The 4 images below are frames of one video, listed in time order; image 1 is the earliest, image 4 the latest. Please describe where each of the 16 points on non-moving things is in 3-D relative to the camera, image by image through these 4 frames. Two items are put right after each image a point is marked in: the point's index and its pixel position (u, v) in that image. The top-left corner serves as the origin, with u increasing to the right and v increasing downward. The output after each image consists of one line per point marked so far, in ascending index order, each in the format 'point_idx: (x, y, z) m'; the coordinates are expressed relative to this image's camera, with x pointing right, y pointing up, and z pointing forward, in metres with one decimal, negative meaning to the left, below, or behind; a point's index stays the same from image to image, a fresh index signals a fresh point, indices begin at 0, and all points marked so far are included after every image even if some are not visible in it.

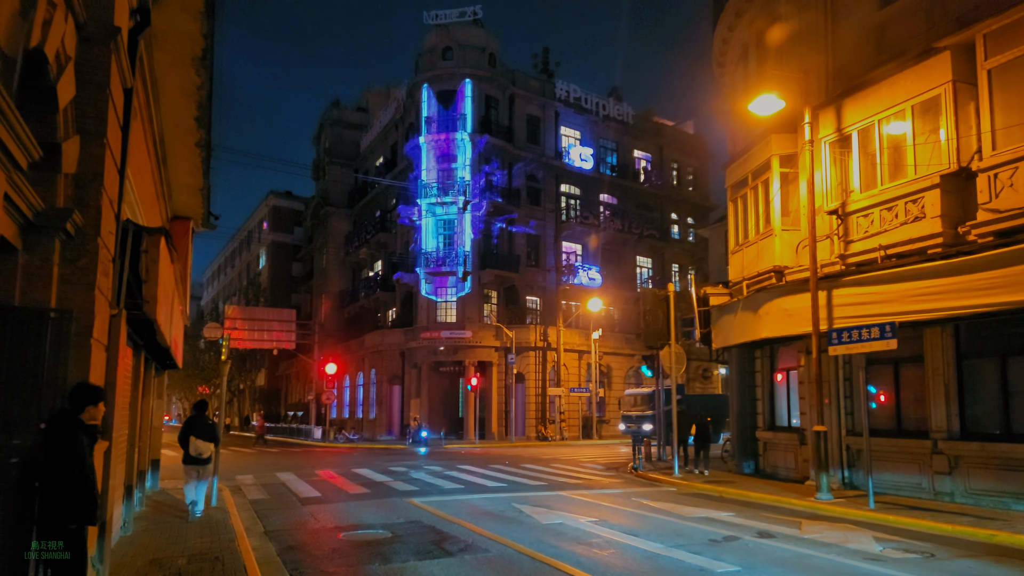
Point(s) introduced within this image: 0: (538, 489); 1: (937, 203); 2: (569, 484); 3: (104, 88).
0: (+0.6, -4.7, +16.7) m
1: (+7.4, +1.5, +12.3) m
2: (+1.5, -4.9, +17.9) m
3: (-3.7, +1.8, +6.3) m
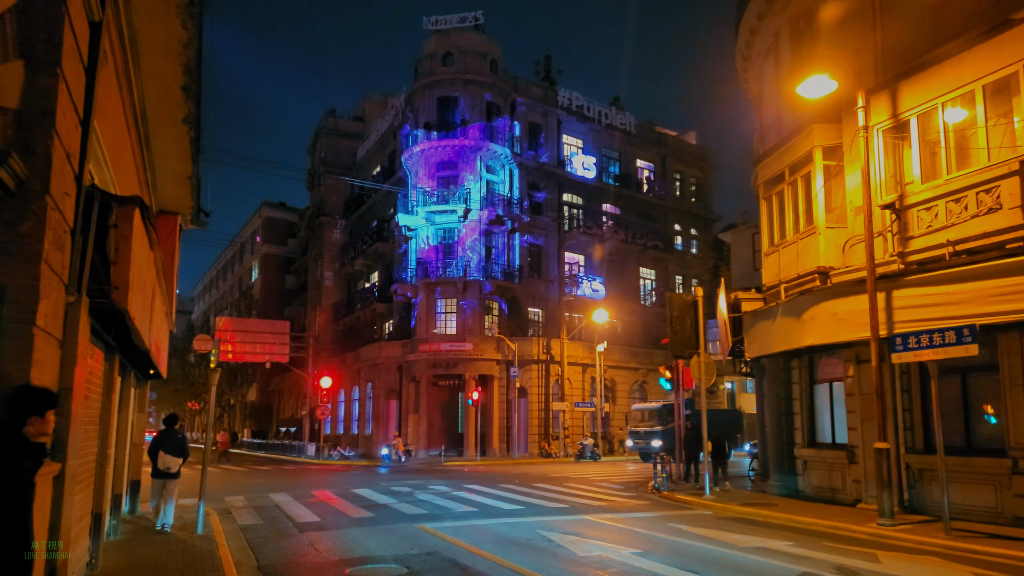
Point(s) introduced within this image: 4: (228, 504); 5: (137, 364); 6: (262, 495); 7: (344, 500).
0: (+1.0, -4.8, +15.2) m
1: (+7.8, +1.5, +11.0) m
2: (+1.9, -5.0, +16.3) m
3: (-3.1, +2.0, +4.9) m
4: (-7.0, -5.3, +17.5) m
5: (-6.3, -1.2, +11.9) m
6: (-6.8, -5.6, +19.3) m
7: (-4.3, -5.4, +18.1) m
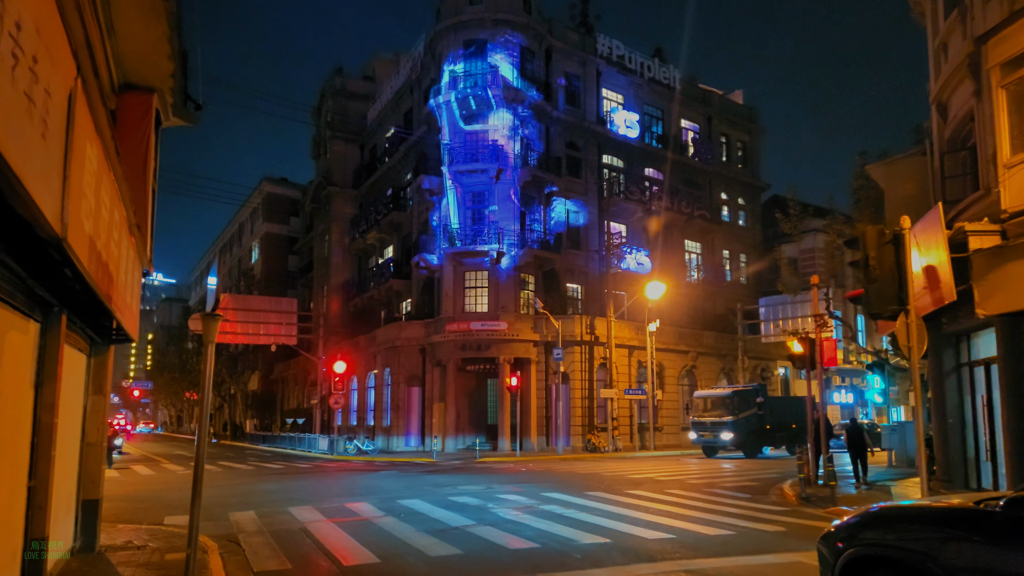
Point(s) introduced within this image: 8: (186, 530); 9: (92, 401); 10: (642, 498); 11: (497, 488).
0: (+3.2, -3.6, +10.0) m
1: (+10.0, +2.6, +5.8) m
2: (+4.0, -3.8, +11.1) m
3: (-1.0, +3.0, -0.4) m
4: (-4.8, -4.1, +12.3) m
5: (-4.1, -0.1, +6.7) m
6: (-4.6, -4.4, +14.1) m
7: (-2.1, -4.2, +12.9) m
8: (-5.2, -3.9, +11.2) m
9: (-5.6, -1.5, +9.5) m
10: (+3.0, -4.9, +16.4) m
11: (-0.5, -5.1, +17.9) m
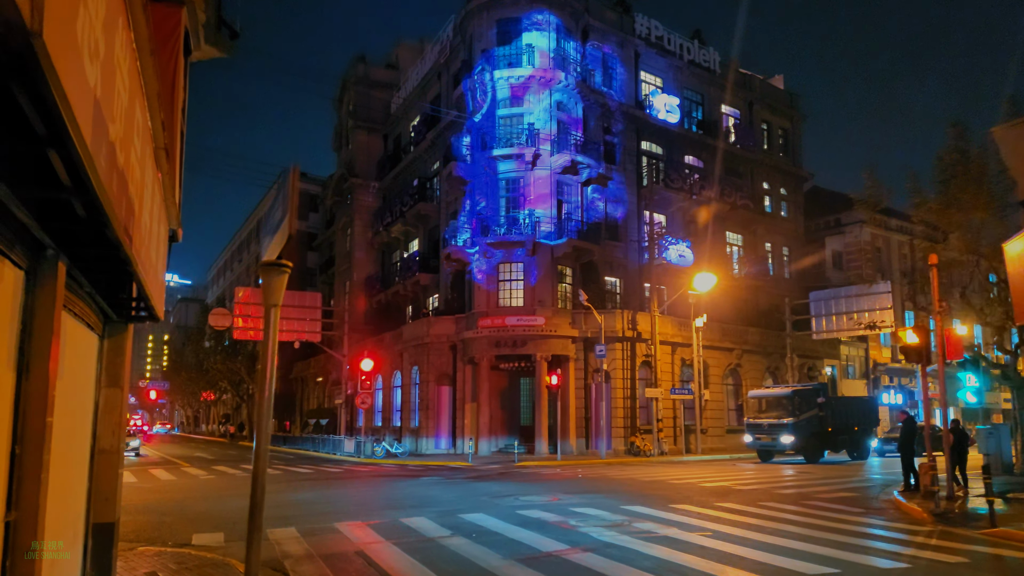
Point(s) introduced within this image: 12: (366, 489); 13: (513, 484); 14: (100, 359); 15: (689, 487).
0: (+4.6, -3.2, +7.8) m
1: (+11.3, +3.0, +3.4) m
2: (+5.5, -3.4, +8.9) m
3: (+0.3, +3.4, -2.6) m
4: (-3.4, -3.8, +10.1) m
5: (-2.8, +0.3, +4.5) m
6: (-3.2, -4.1, +12.0) m
7: (-0.6, -3.8, +10.8) m
8: (-3.8, -3.5, +9.1) m
9: (-4.2, -1.1, +7.4) m
10: (+4.5, -4.5, +14.2) m
11: (+1.0, -4.7, +15.7) m
12: (-3.9, -5.3, +18.7) m
13: (0.0, -5.4, +19.6) m
14: (-4.3, -0.8, +7.4) m
15: (+4.8, -5.4, +19.4) m
